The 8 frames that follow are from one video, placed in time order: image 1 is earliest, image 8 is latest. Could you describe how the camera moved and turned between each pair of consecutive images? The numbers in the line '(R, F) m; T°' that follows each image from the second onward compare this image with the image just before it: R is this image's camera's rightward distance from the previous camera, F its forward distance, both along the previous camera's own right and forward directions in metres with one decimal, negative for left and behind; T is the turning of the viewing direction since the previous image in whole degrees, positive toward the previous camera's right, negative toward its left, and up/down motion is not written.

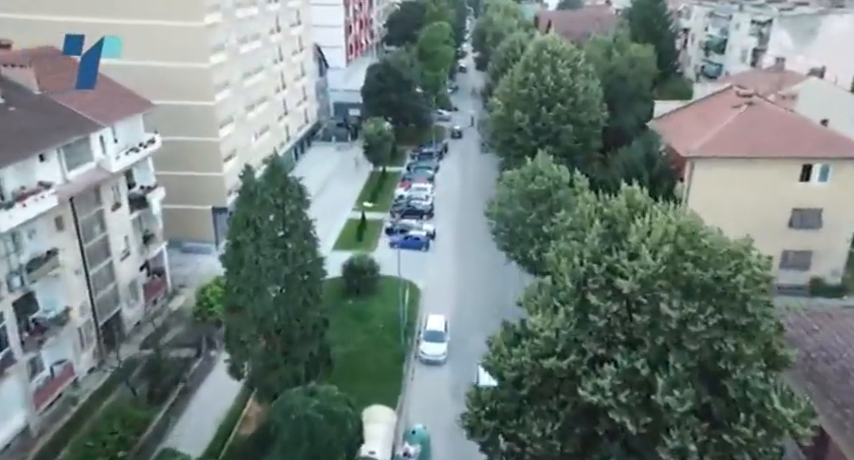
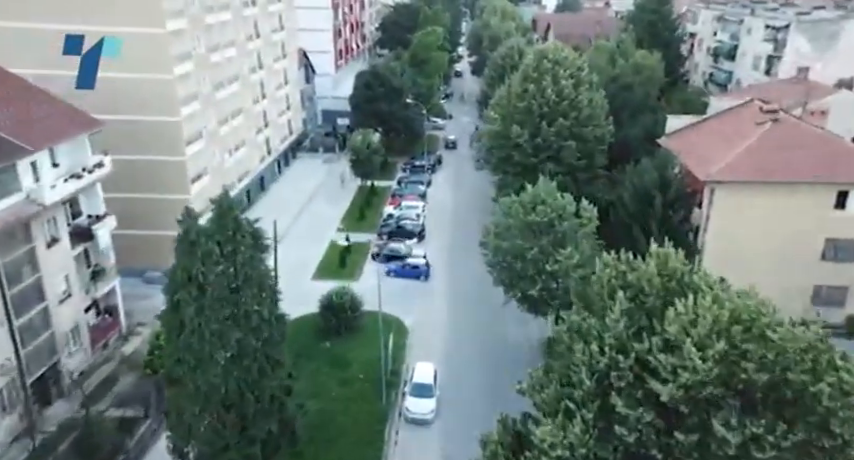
(+0.4, +3.7) m; 0°
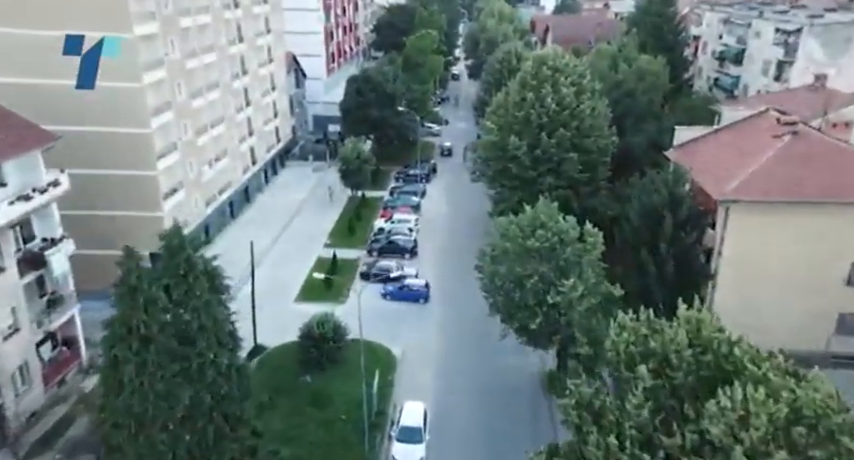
(+0.3, +2.4) m; 0°
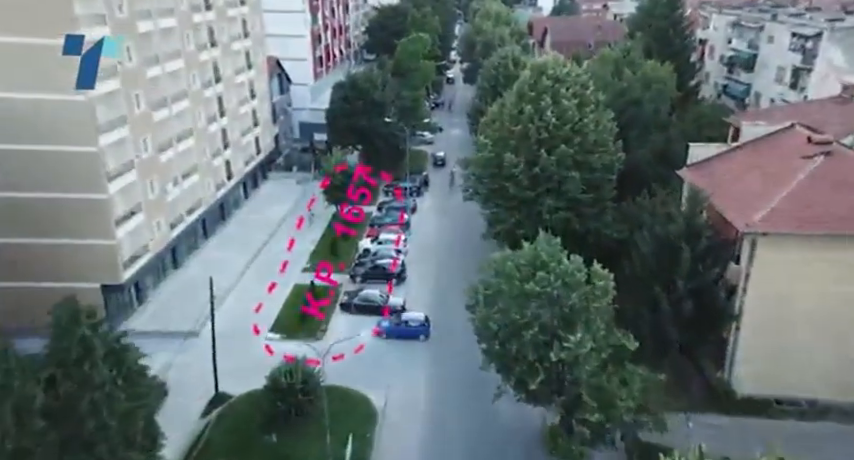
(+0.4, +3.5) m; 0°
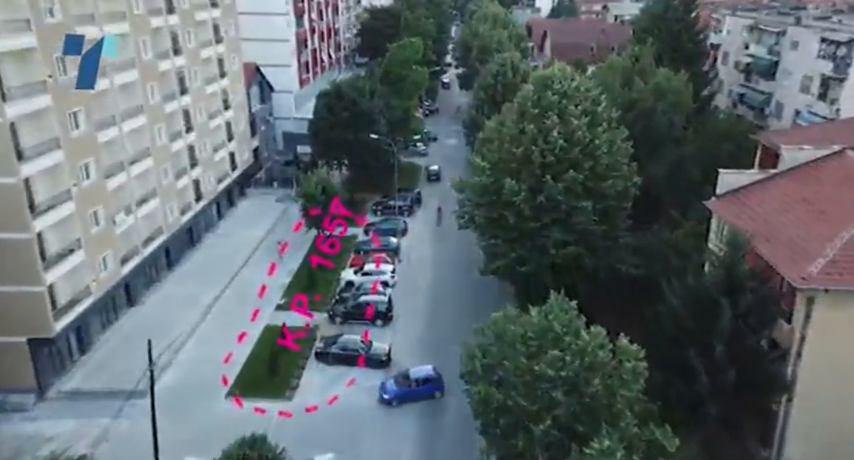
(+0.3, +4.3) m; 0°
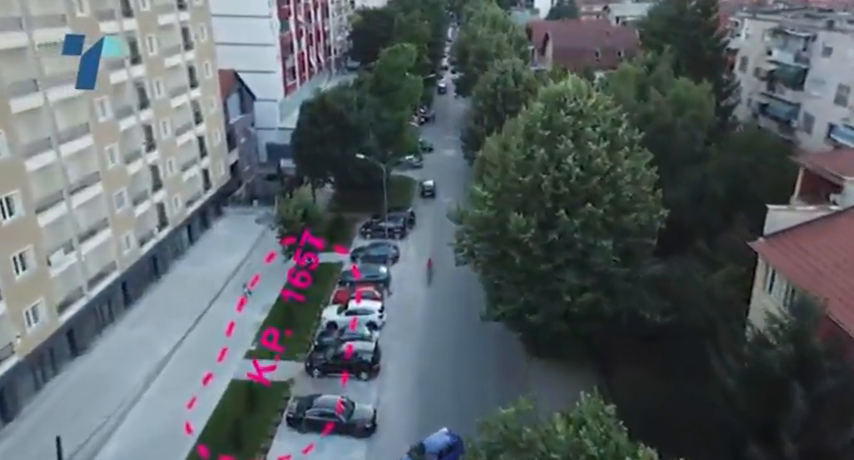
(+0.2, +4.4) m; 0°
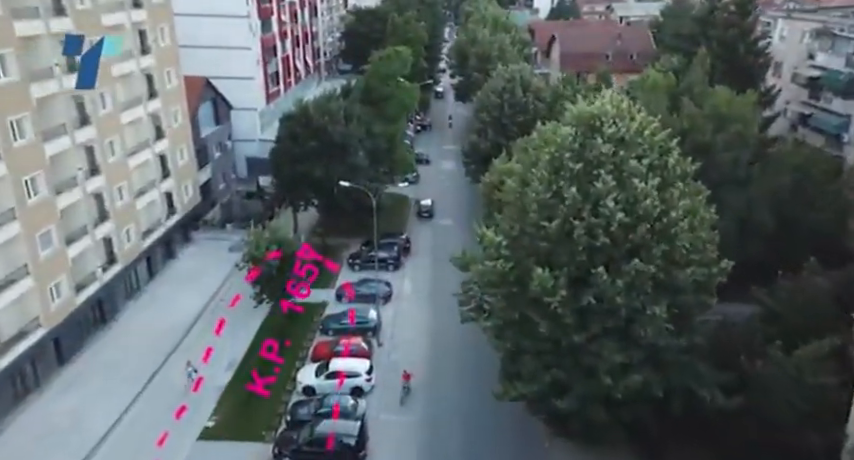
(0.0, +5.5) m; 0°
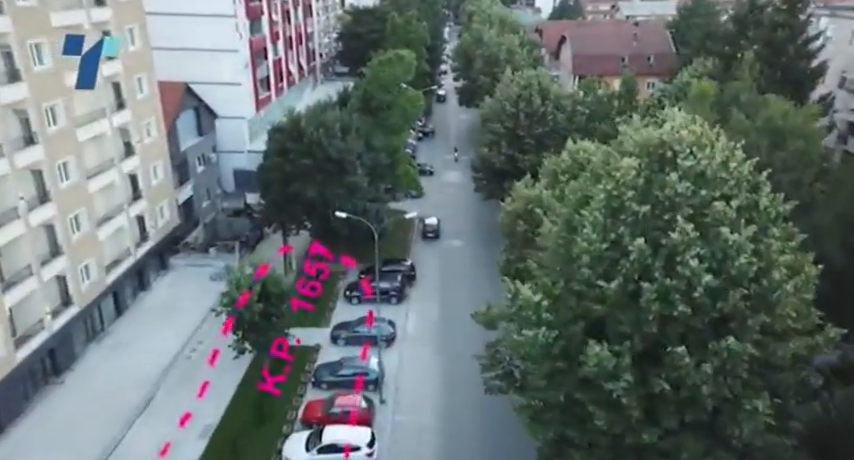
(-0.5, +4.5) m; 0°
